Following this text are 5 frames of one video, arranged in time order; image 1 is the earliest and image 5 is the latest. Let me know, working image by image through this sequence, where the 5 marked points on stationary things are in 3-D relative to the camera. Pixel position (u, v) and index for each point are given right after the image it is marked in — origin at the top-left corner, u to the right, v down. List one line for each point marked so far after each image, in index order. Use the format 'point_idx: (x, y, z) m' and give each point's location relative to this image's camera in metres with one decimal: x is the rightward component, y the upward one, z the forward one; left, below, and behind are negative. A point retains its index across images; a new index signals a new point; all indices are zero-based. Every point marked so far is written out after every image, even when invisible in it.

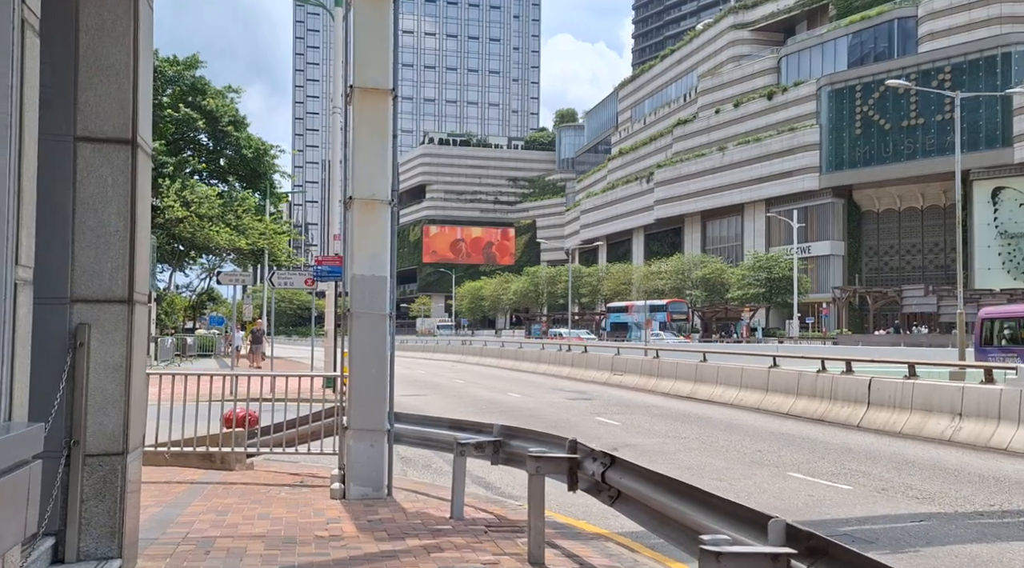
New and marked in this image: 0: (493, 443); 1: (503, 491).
0: (-0.2, -1.4, +7.8) m
1: (-0.1, -2.2, +9.7) m
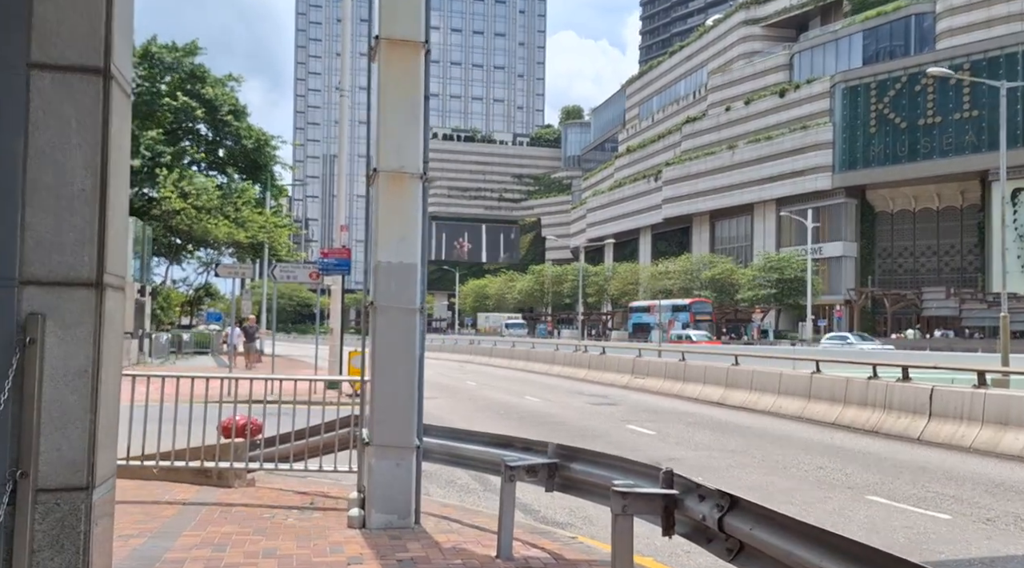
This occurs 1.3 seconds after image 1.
0: (+0.3, -1.3, +6.5) m
1: (+0.3, -2.1, +8.3) m
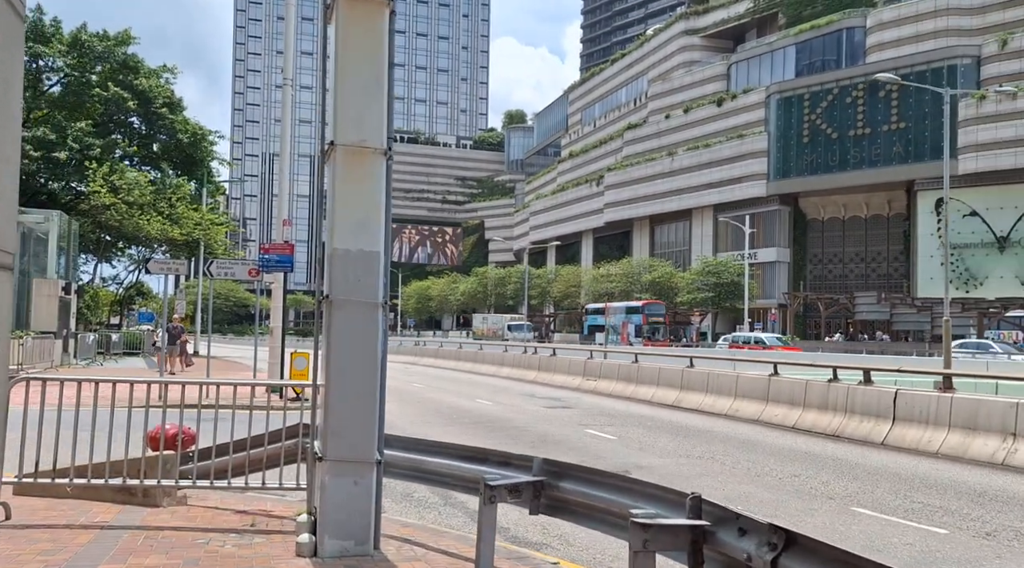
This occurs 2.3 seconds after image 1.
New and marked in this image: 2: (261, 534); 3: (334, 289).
0: (+0.1, -1.2, +5.6) m
1: (+0.1, -2.1, +7.5) m
2: (-1.9, -1.9, +7.0) m
3: (-1.2, 0.0, +6.4) m
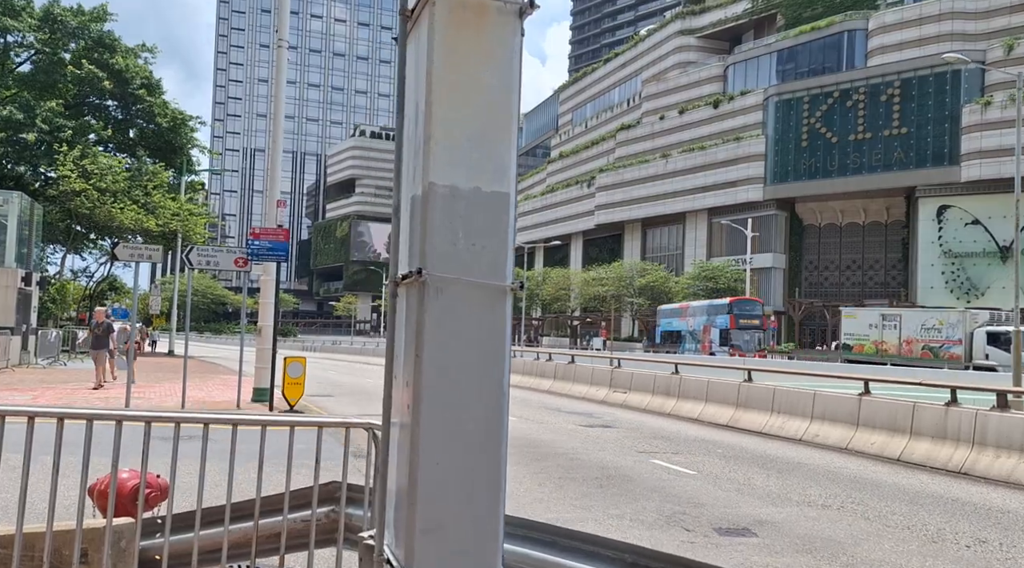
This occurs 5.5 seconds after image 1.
0: (+1.1, -1.1, +2.7) m
1: (+0.9, -2.0, +4.5) m
2: (-1.1, -1.8, +4.0) m
3: (-0.3, +0.1, +3.4) m
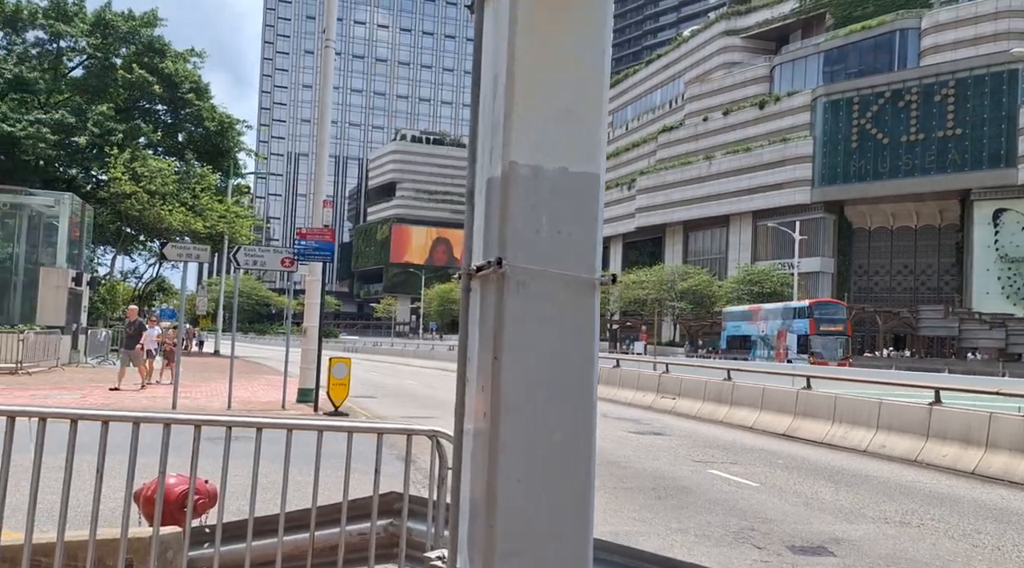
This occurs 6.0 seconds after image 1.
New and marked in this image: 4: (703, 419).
0: (+1.3, -1.1, +2.2) m
1: (+1.3, -1.9, +4.1) m
2: (-0.7, -1.7, +3.7) m
3: (0.0, +0.1, +3.0) m
4: (+4.1, -2.8, +19.4) m
